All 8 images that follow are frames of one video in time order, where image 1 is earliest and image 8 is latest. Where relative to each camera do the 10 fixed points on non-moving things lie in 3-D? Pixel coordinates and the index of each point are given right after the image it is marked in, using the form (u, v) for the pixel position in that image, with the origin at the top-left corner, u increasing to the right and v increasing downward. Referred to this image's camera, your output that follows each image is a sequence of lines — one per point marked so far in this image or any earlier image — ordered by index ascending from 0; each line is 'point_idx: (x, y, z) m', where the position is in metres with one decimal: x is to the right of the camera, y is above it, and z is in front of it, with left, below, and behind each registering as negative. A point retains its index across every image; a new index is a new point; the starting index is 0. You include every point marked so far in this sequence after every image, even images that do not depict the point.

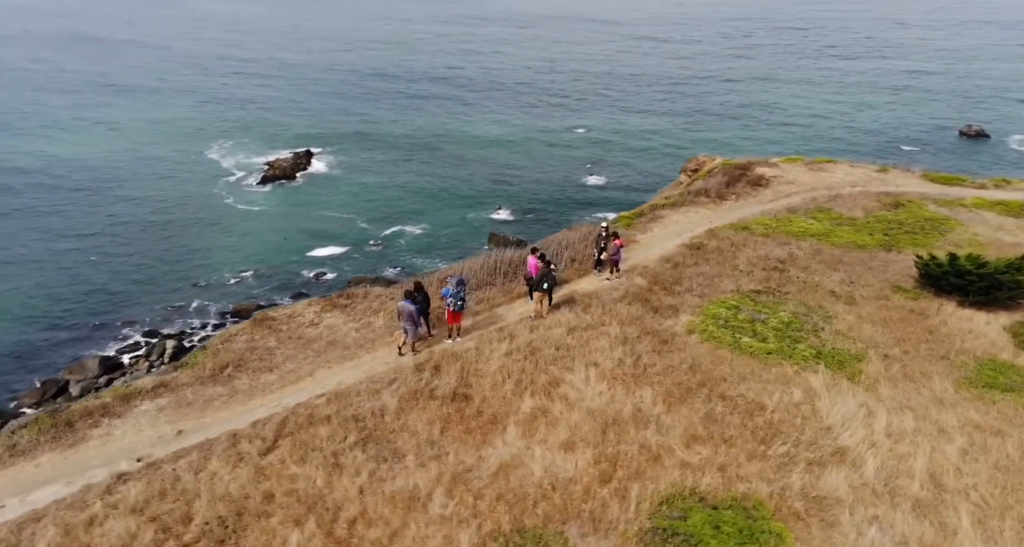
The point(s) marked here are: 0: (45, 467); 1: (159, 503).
0: (-7.9, -3.2, +11.4) m
1: (-5.2, -3.4, +9.9) m
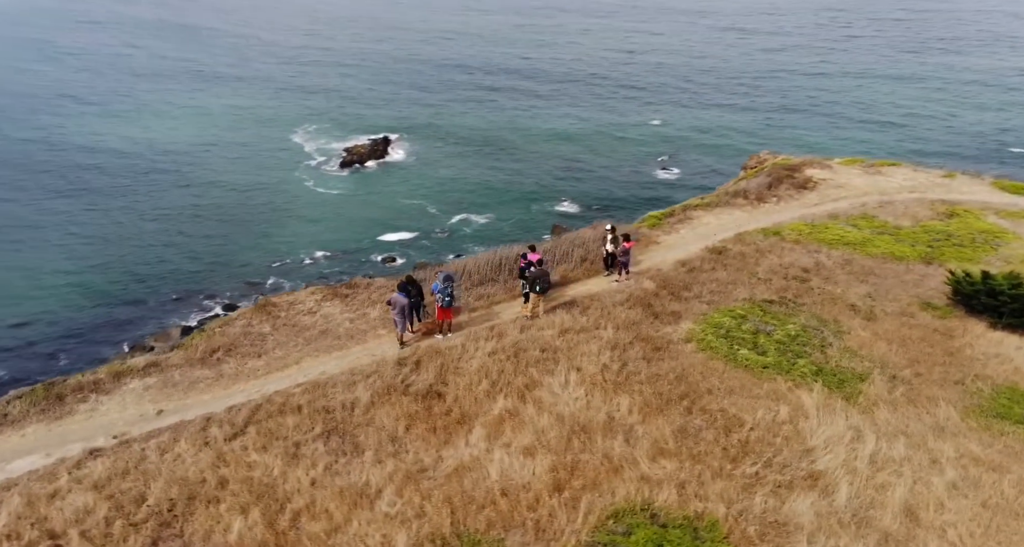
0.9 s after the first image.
0: (-8.5, -2.9, +11.9) m
1: (-5.9, -3.1, +10.2) m
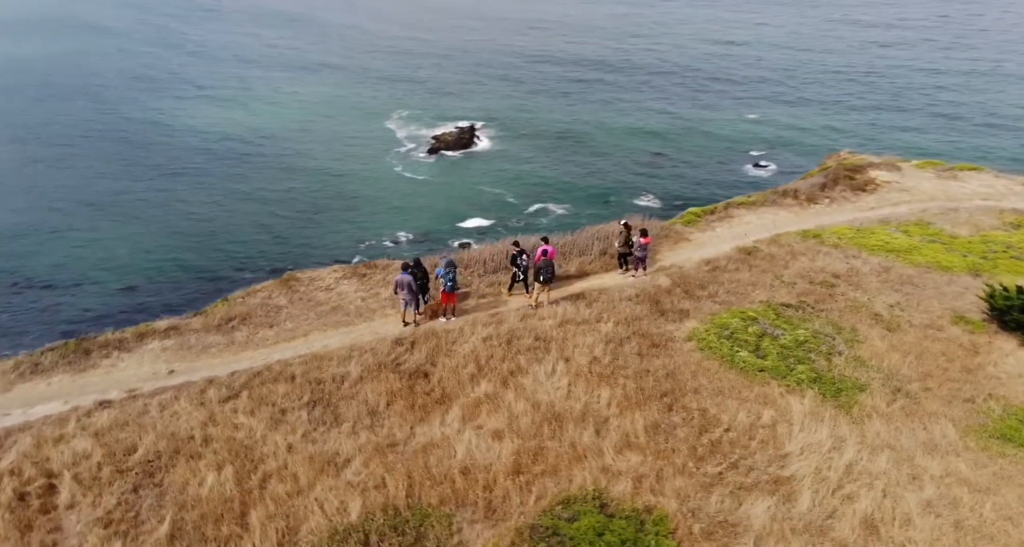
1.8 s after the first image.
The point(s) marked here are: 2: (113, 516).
0: (-8.8, -2.2, +13.1) m
1: (-6.5, -2.6, +11.1) m
2: (-5.4, -3.3, +9.2) m
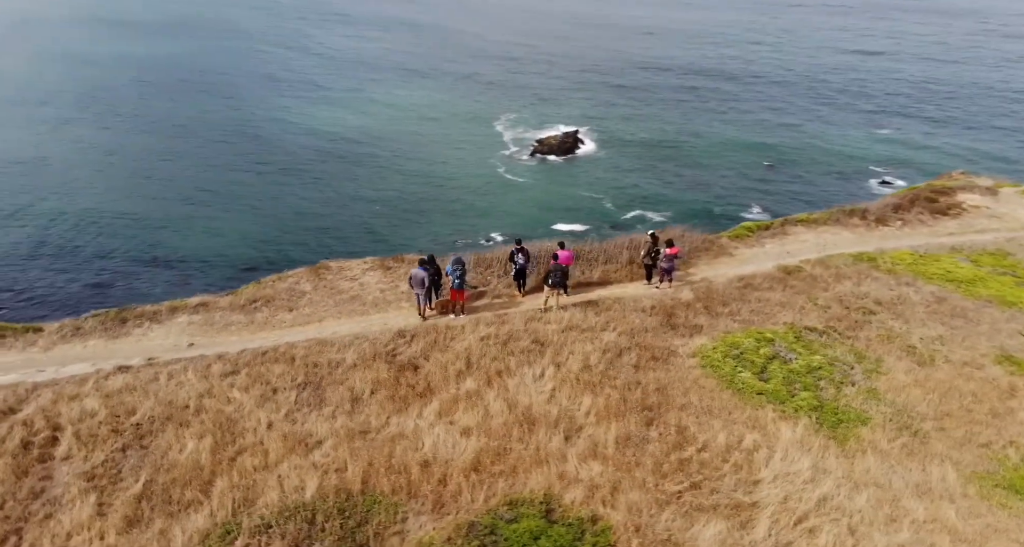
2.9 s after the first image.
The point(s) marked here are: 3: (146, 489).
0: (-9.0, -1.6, +14.4) m
1: (-6.9, -2.2, +12.1) m
2: (-6.2, -2.9, +10.1) m
3: (-5.2, -3.1, +9.7) m
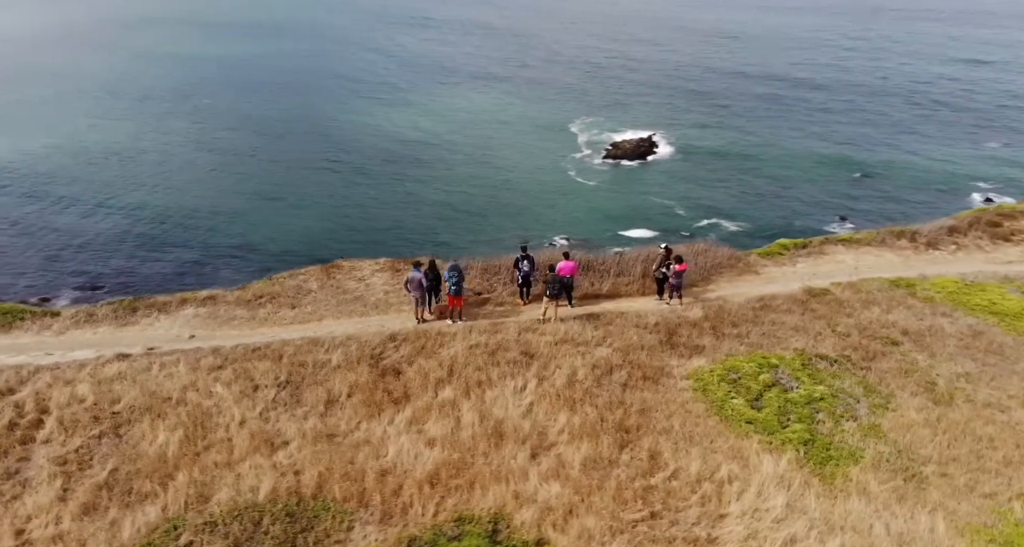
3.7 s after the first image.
0: (-9.2, -1.4, +15.0) m
1: (-7.4, -2.0, +12.6) m
2: (-6.8, -2.8, +10.5) m
3: (-5.9, -3.0, +10.0) m
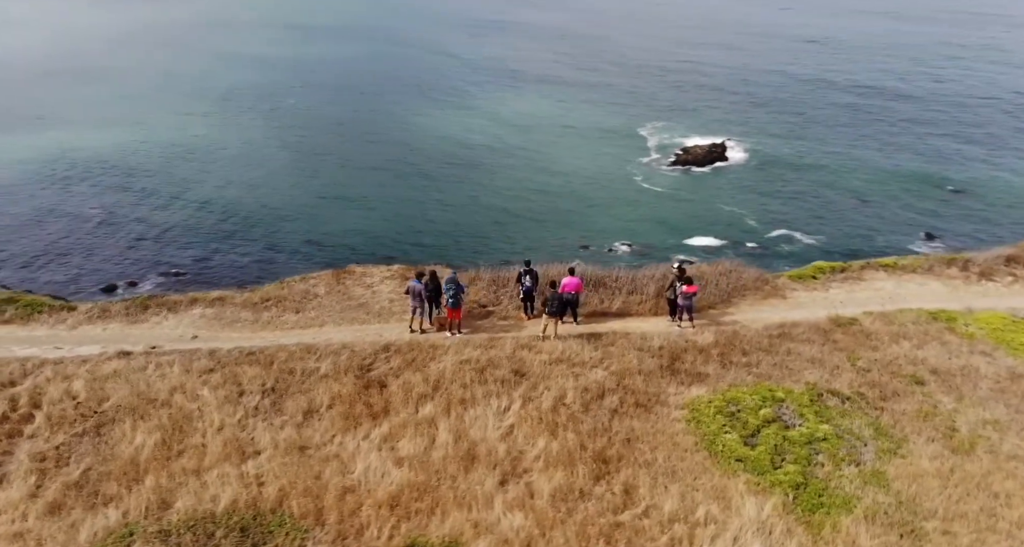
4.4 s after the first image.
0: (-9.3, -1.3, +15.5) m
1: (-7.7, -2.0, +12.9) m
2: (-7.4, -2.9, +10.8) m
3: (-6.5, -3.1, +10.3) m
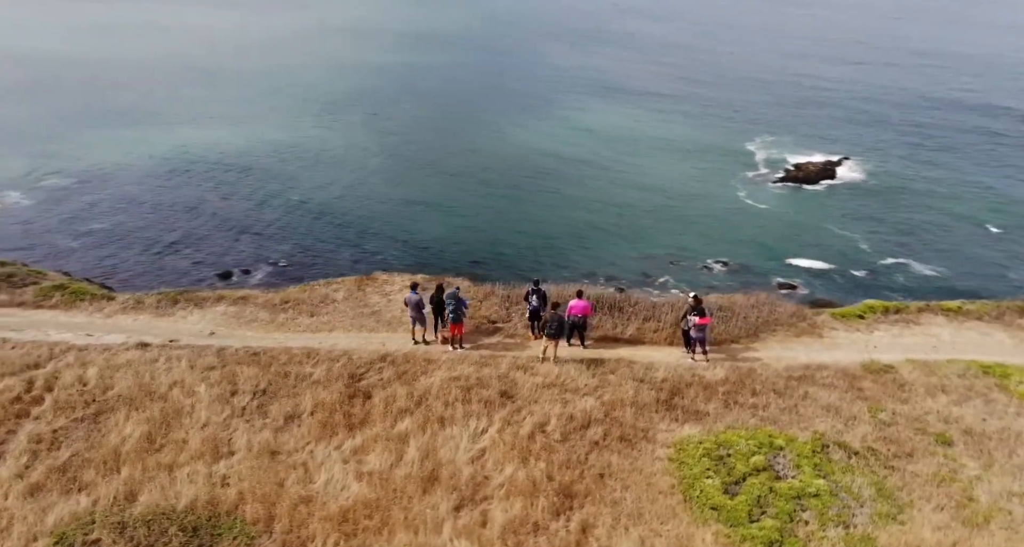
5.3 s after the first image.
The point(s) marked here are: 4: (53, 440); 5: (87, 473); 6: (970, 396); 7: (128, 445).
0: (-9.2, -1.2, +16.5) m
1: (-8.0, -2.0, +13.8) m
2: (-8.0, -2.8, +11.6) m
3: (-7.2, -3.1, +11.0) m
4: (-7.8, -2.8, +11.6) m
5: (-6.8, -3.1, +10.8) m
6: (+11.8, -3.0, +17.3) m
7: (-6.5, -2.9, +11.4) m
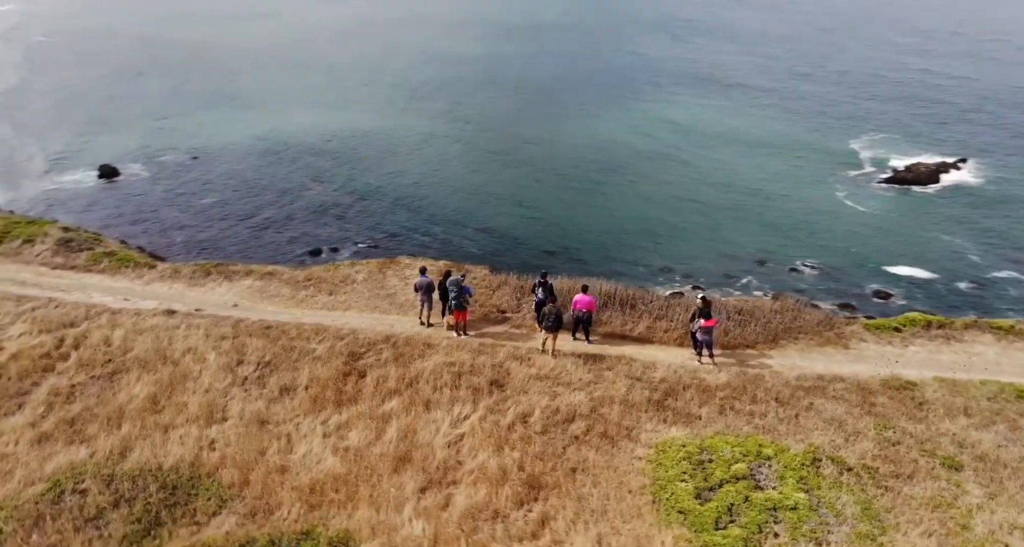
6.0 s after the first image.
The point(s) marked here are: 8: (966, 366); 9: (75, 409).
0: (-9.0, -0.4, +17.7) m
1: (-8.1, -1.3, +14.9) m
2: (-8.4, -2.2, +12.8) m
3: (-7.7, -2.5, +12.1) m
4: (-8.3, -2.2, +12.7) m
5: (-7.3, -2.6, +11.8) m
6: (+11.8, -3.4, +16.4) m
7: (-6.9, -2.4, +12.4) m
8: (+13.2, -2.5, +19.6) m
9: (-7.8, -2.4, +12.2) m
